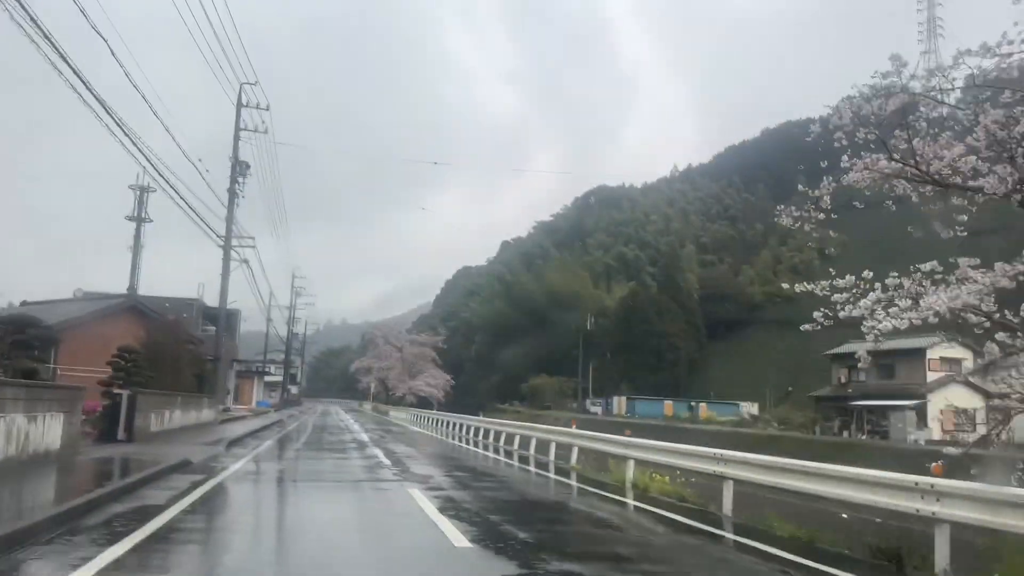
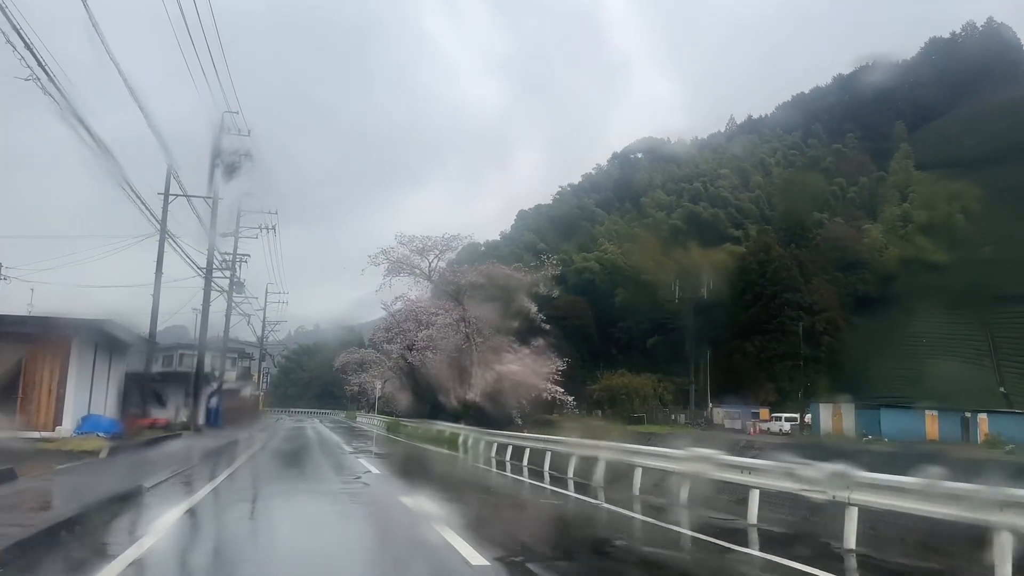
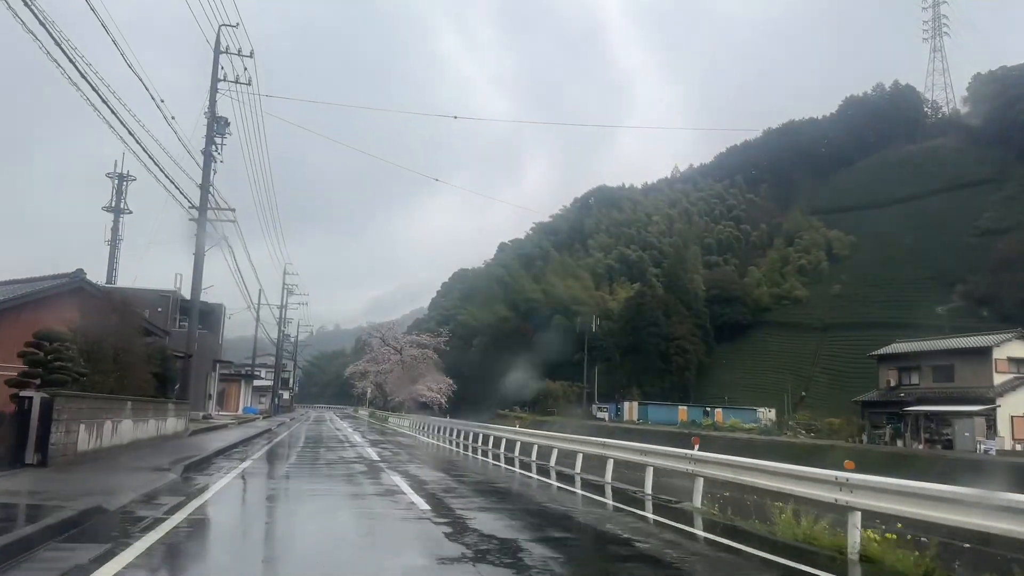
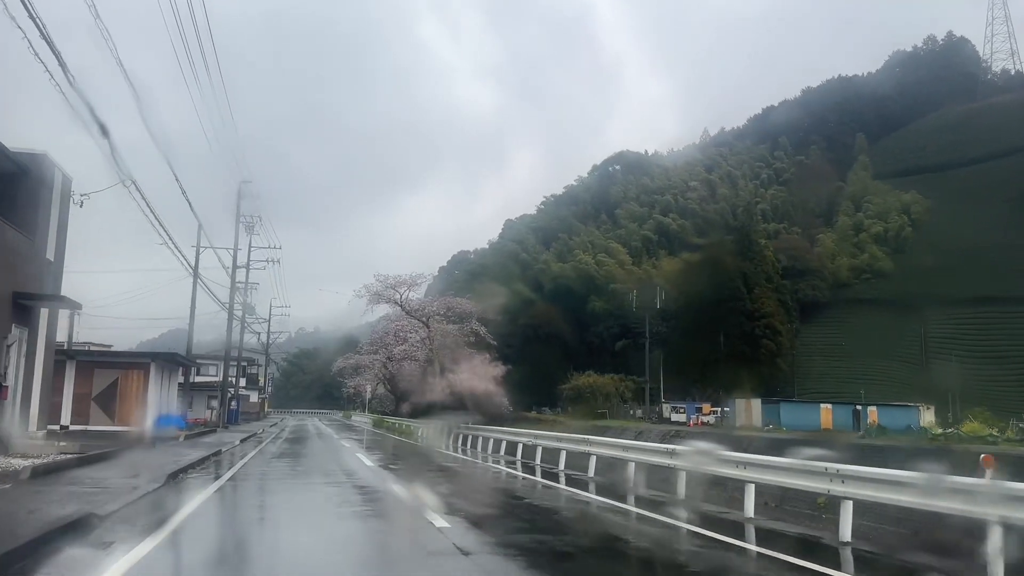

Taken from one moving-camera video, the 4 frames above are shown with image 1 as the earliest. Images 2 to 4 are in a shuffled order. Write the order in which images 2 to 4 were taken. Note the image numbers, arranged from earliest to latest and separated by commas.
3, 4, 2
